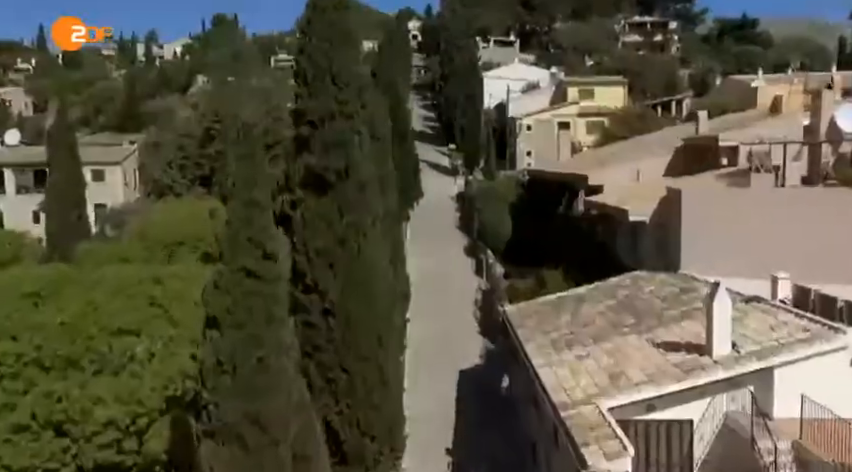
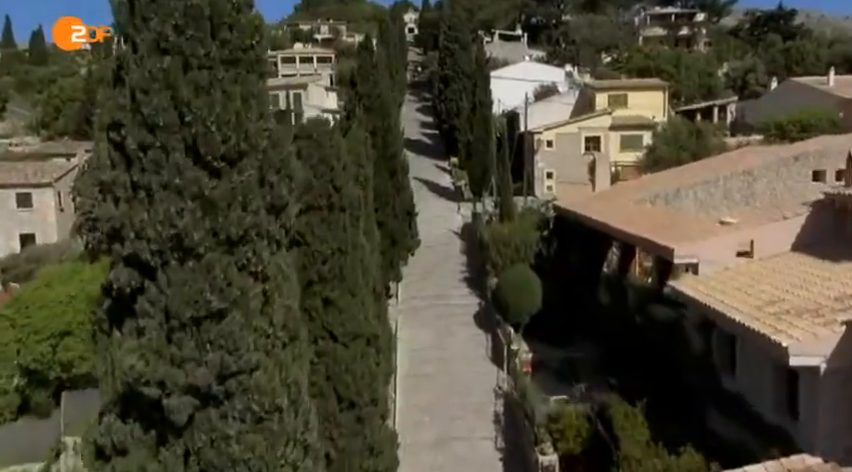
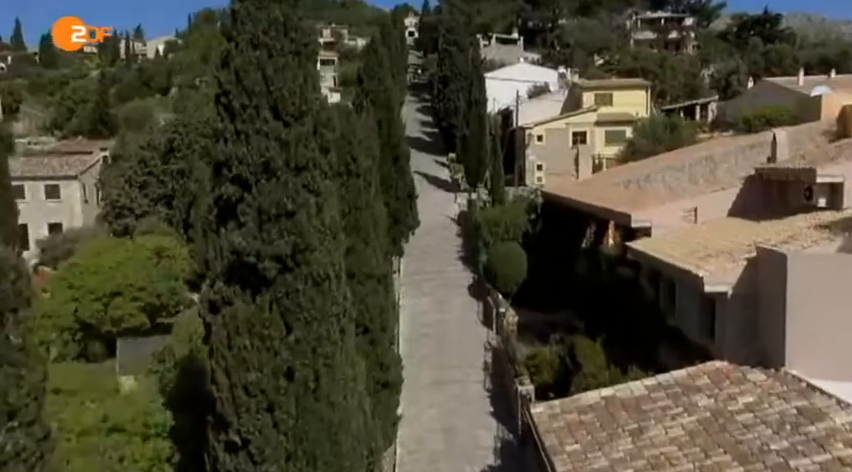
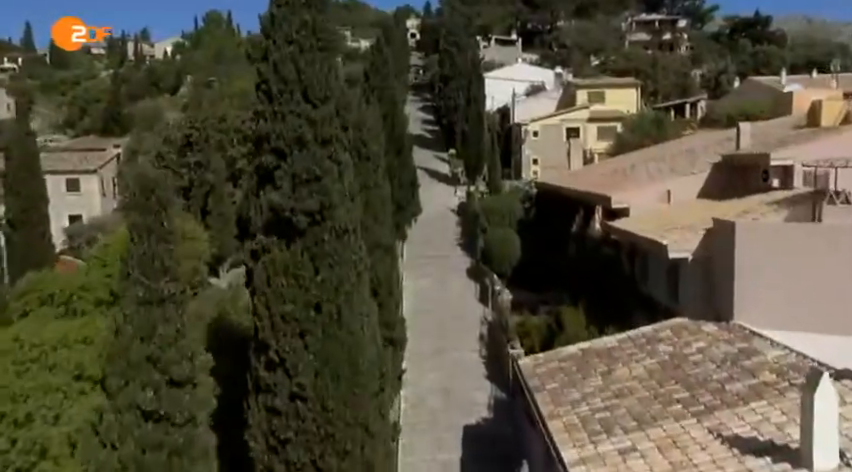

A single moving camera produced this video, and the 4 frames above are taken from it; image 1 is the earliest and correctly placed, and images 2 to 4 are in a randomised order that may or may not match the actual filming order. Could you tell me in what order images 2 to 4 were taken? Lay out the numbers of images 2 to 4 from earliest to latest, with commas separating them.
4, 3, 2
